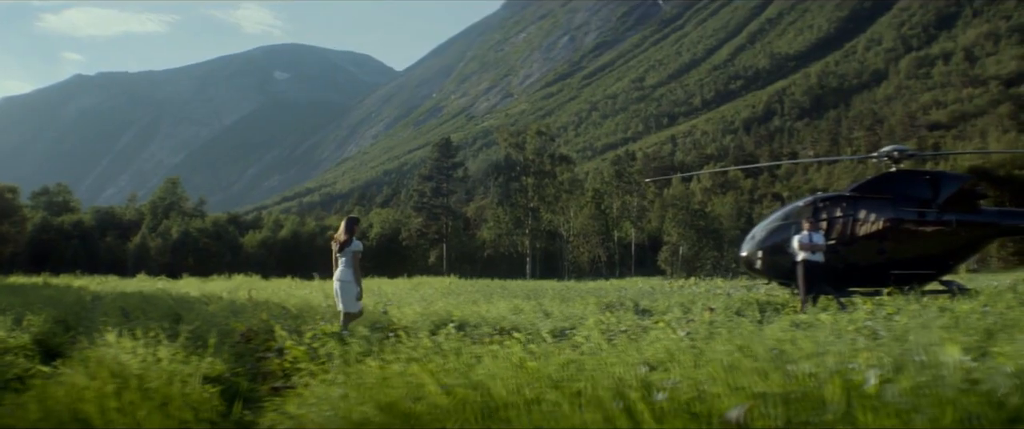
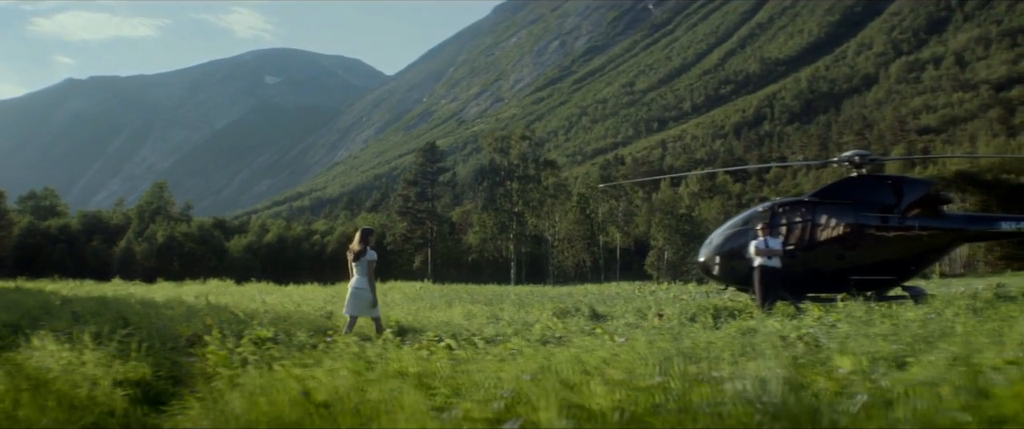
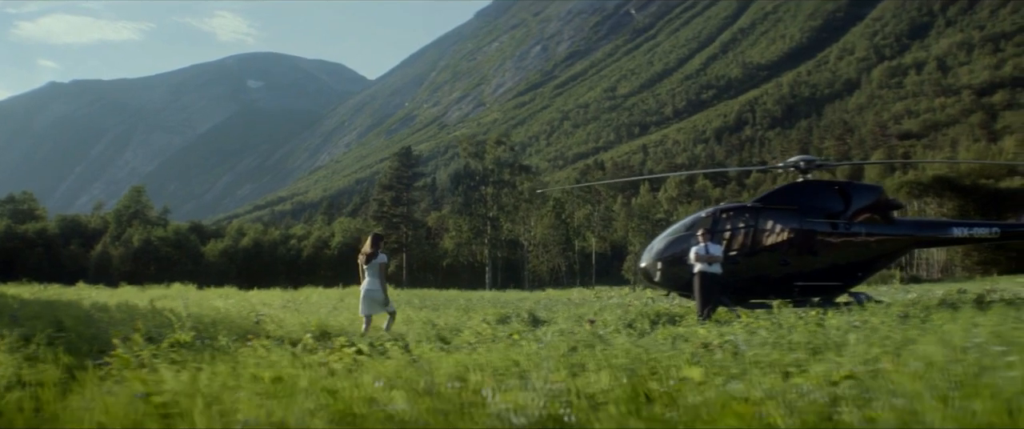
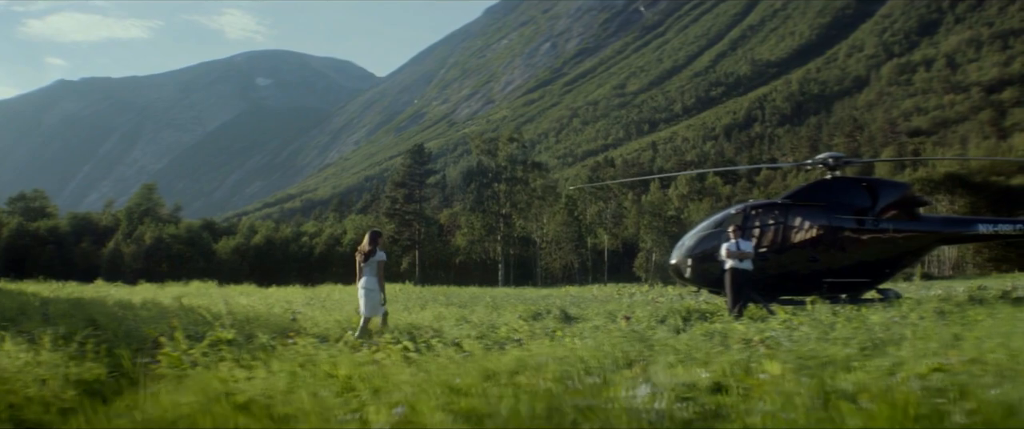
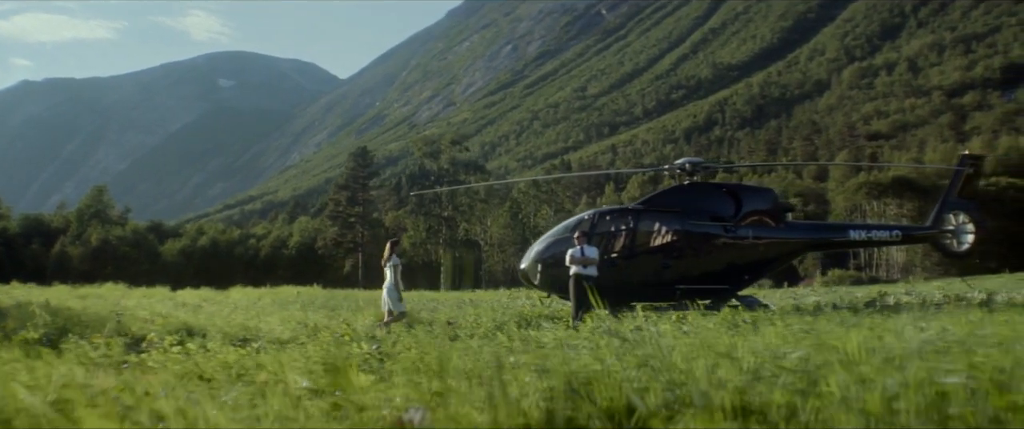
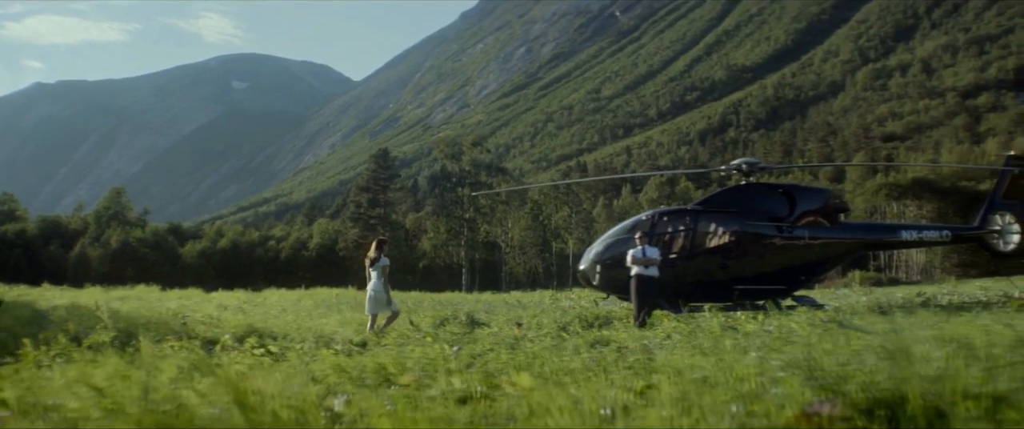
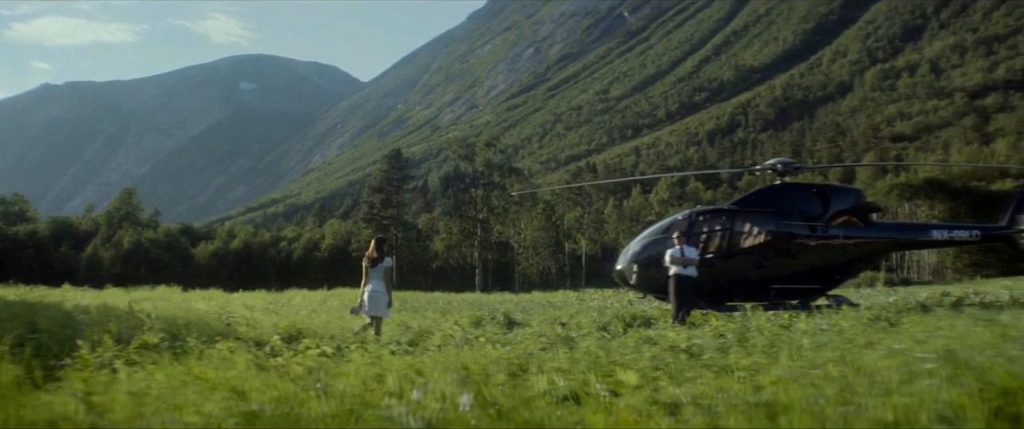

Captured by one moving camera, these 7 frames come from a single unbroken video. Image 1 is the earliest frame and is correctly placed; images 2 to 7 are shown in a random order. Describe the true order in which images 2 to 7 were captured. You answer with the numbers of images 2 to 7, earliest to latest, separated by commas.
2, 4, 3, 7, 6, 5
